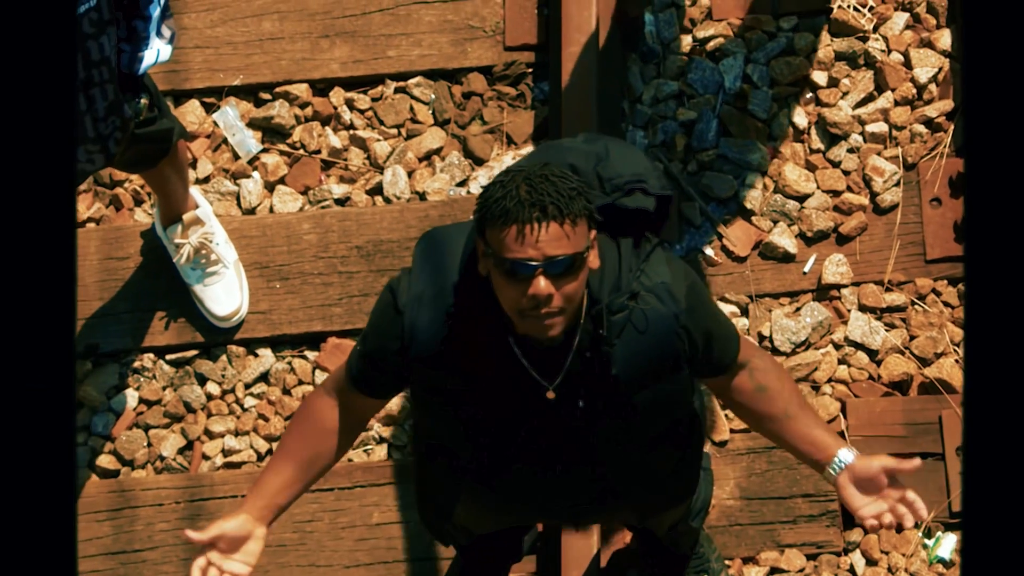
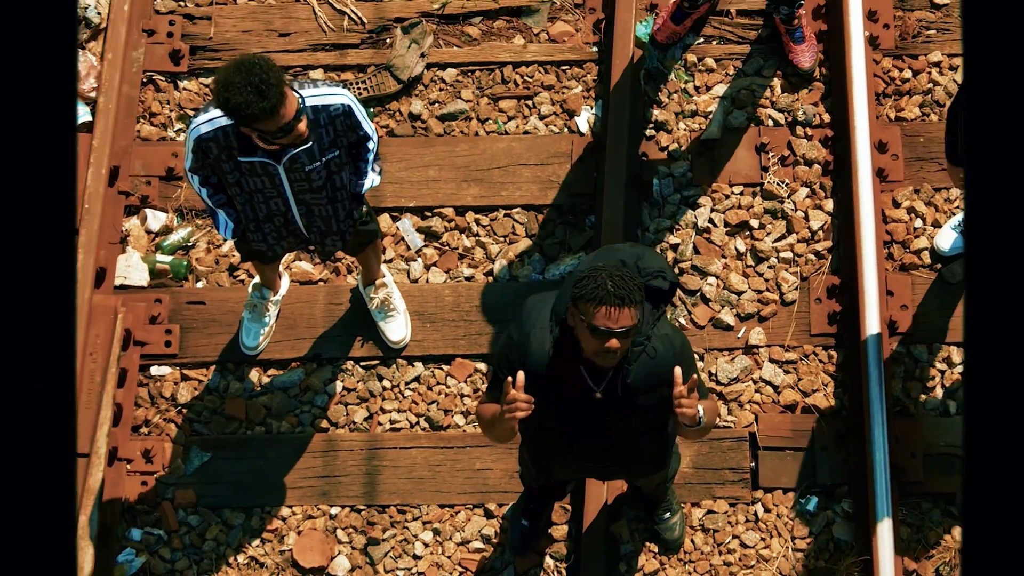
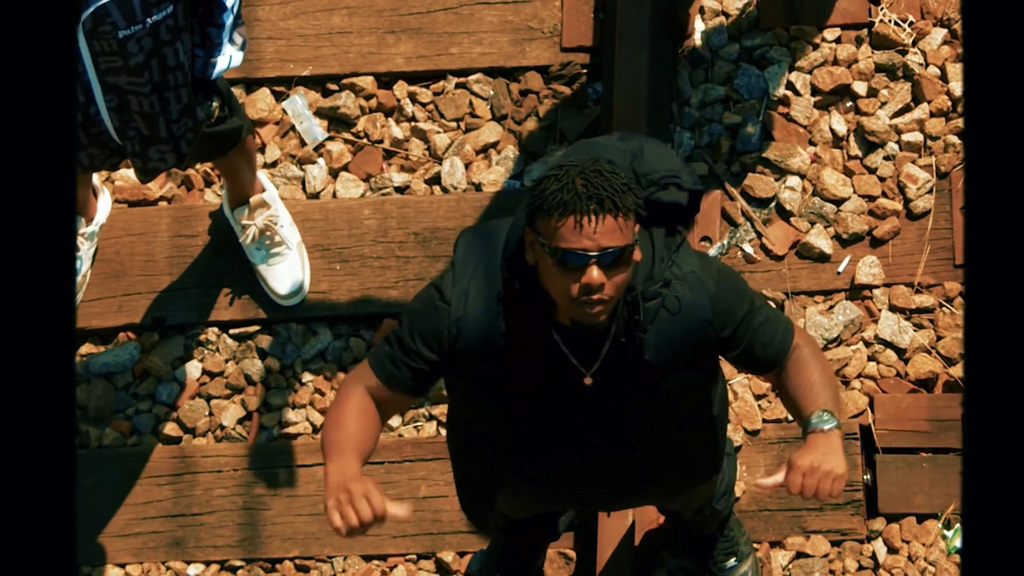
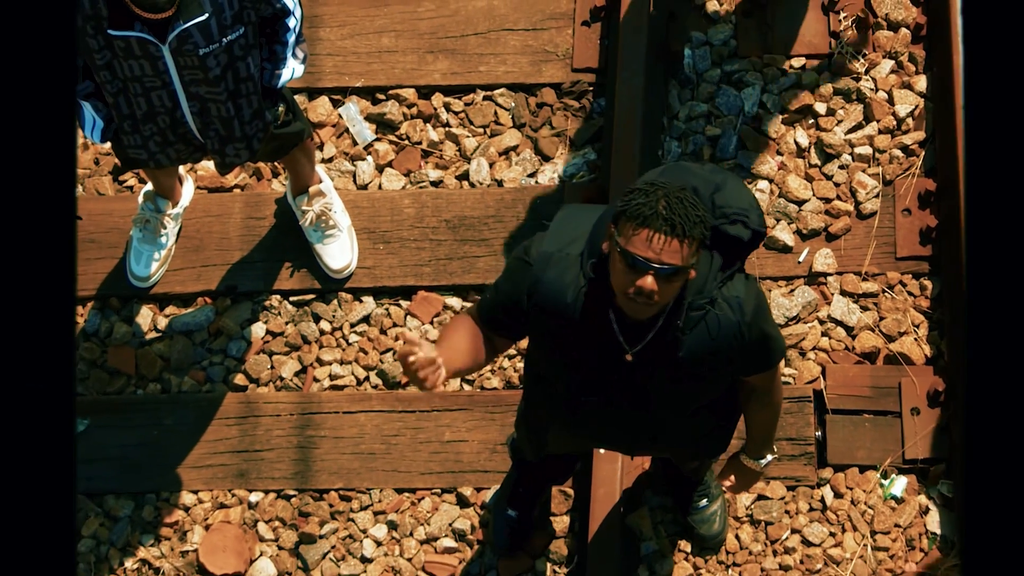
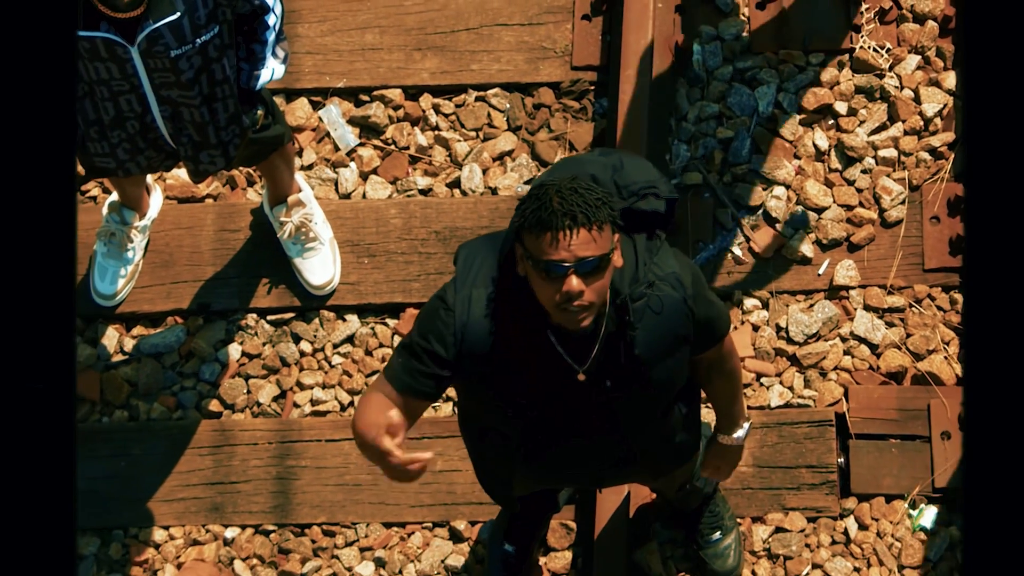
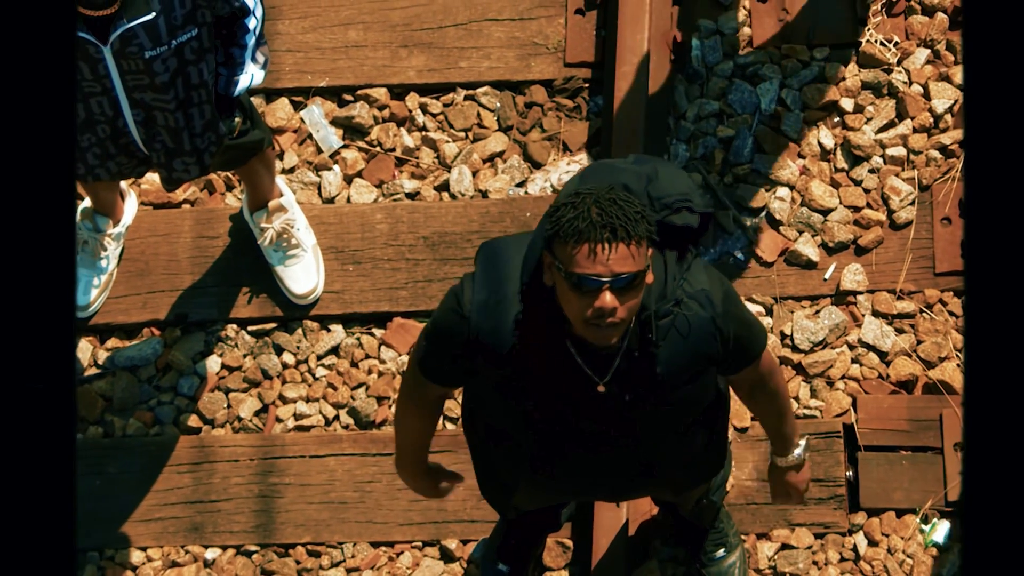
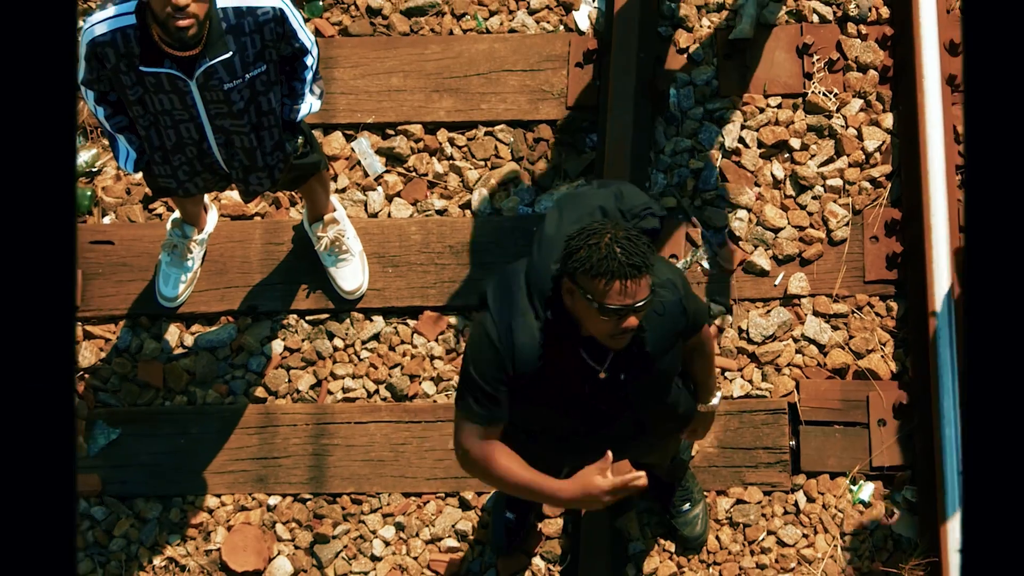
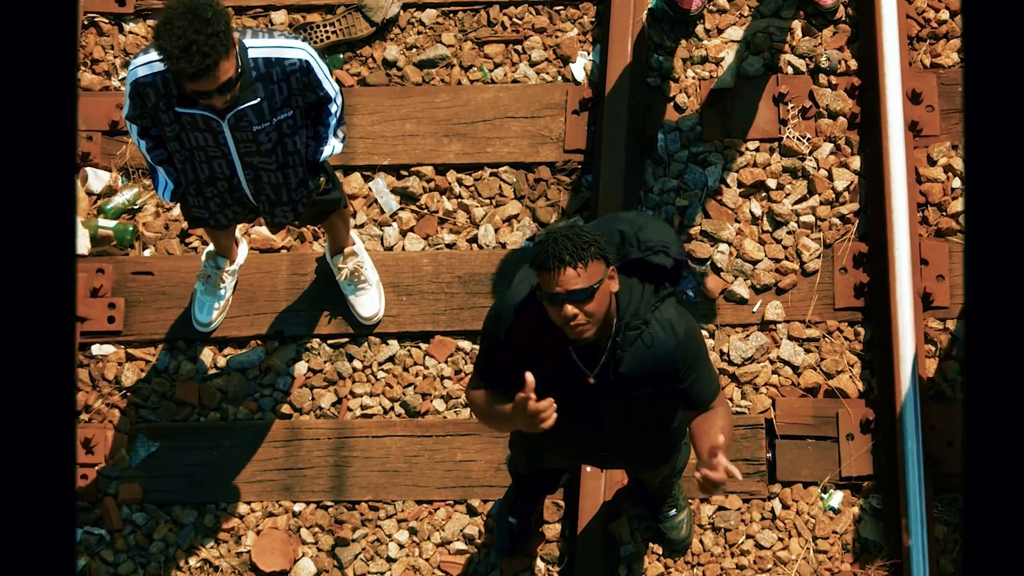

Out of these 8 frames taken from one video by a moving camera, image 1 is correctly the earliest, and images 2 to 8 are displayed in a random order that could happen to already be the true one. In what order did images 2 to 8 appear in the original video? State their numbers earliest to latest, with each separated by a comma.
3, 6, 5, 4, 7, 8, 2
